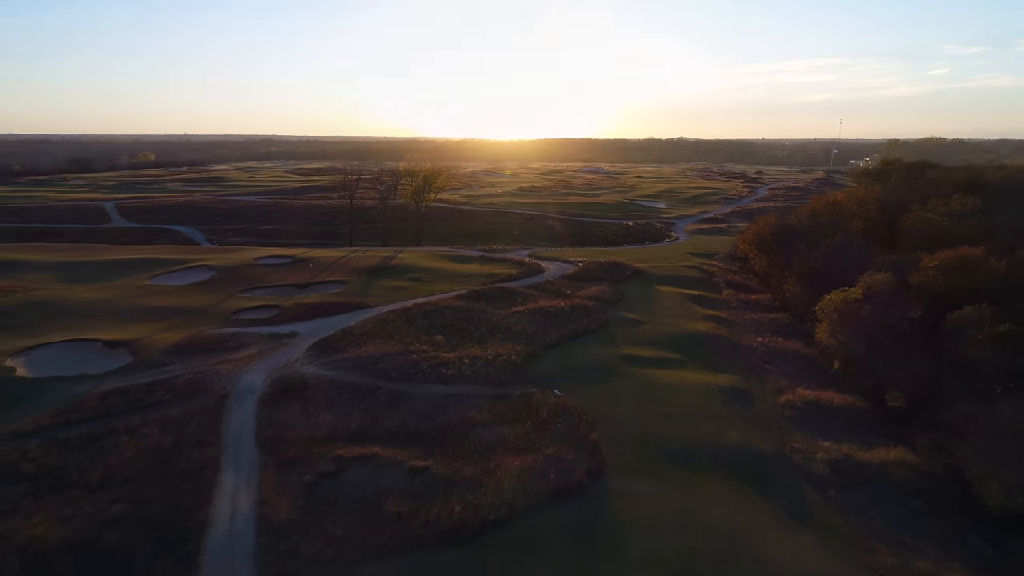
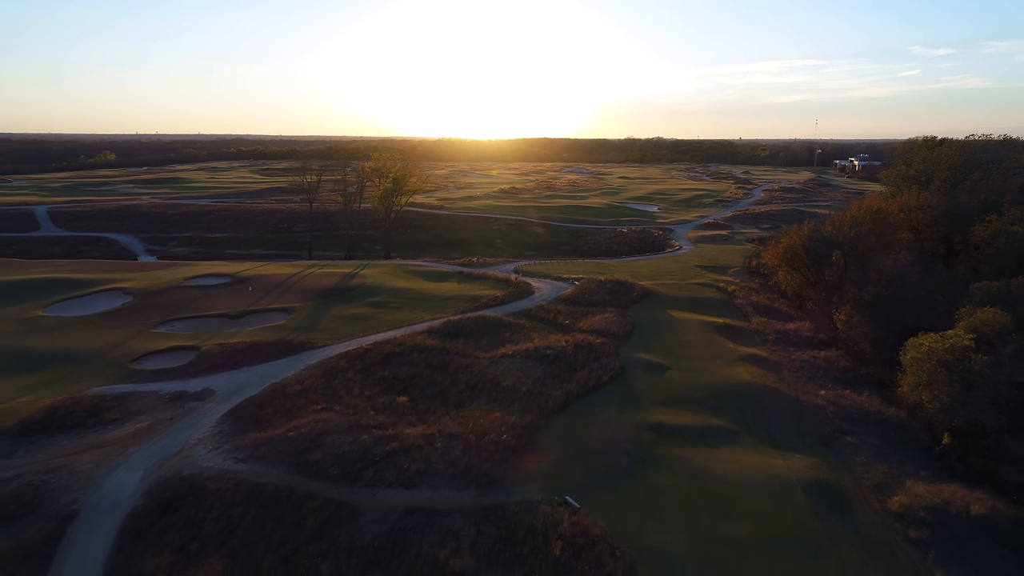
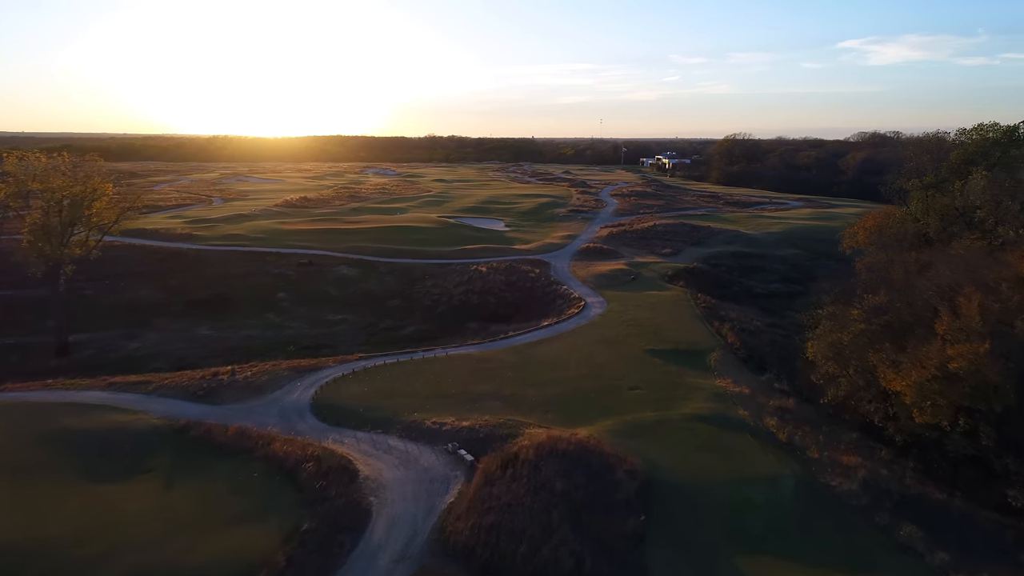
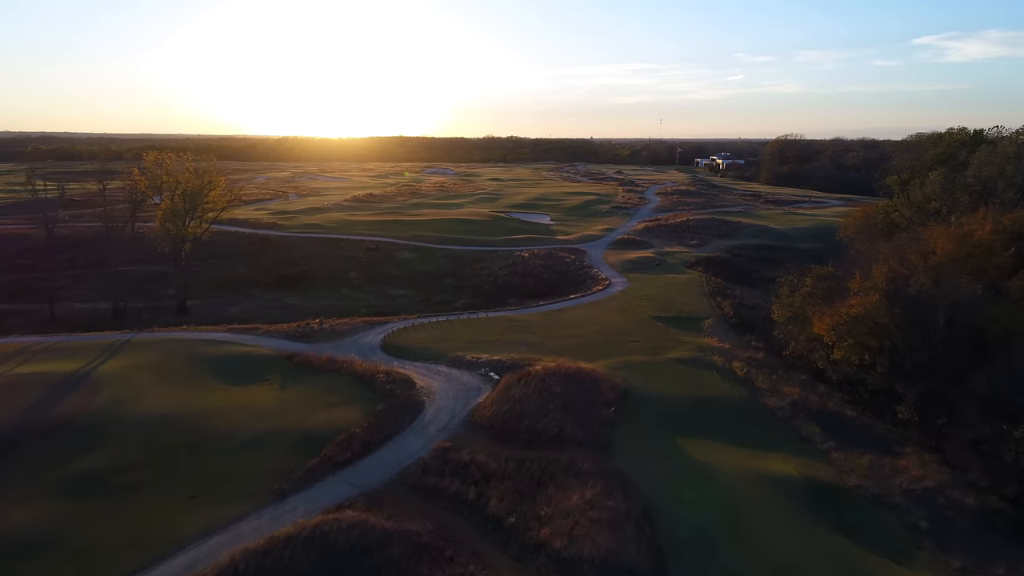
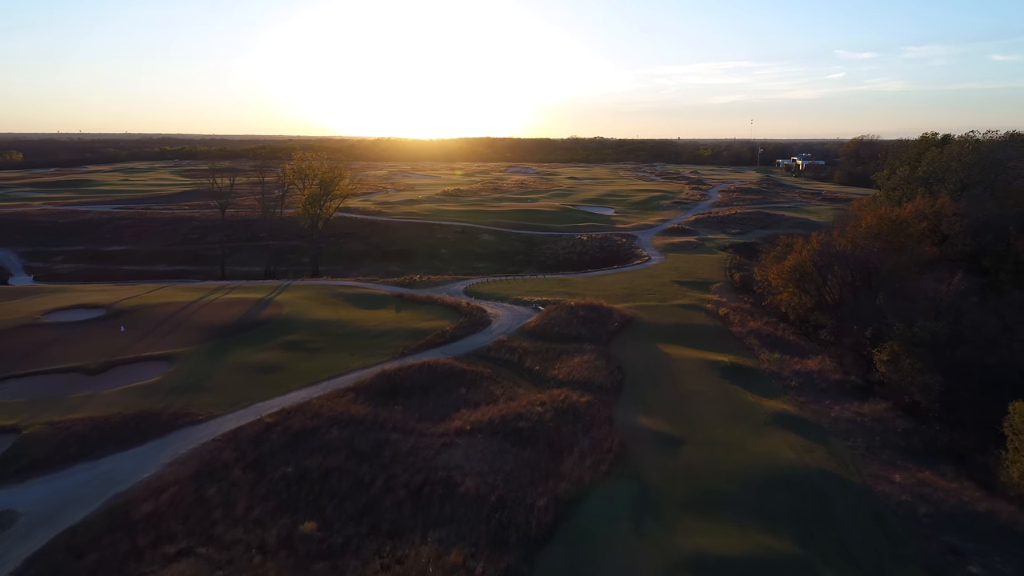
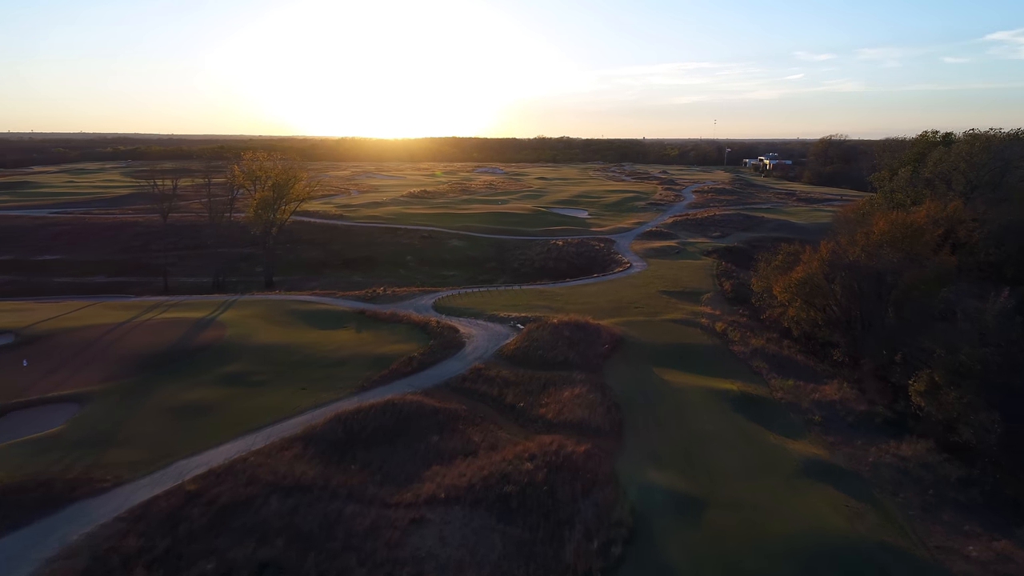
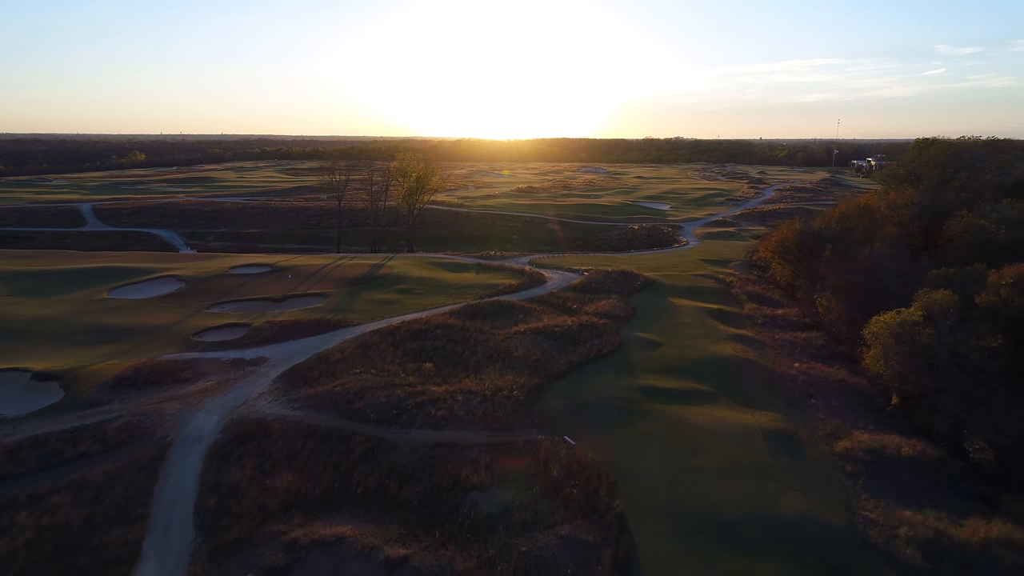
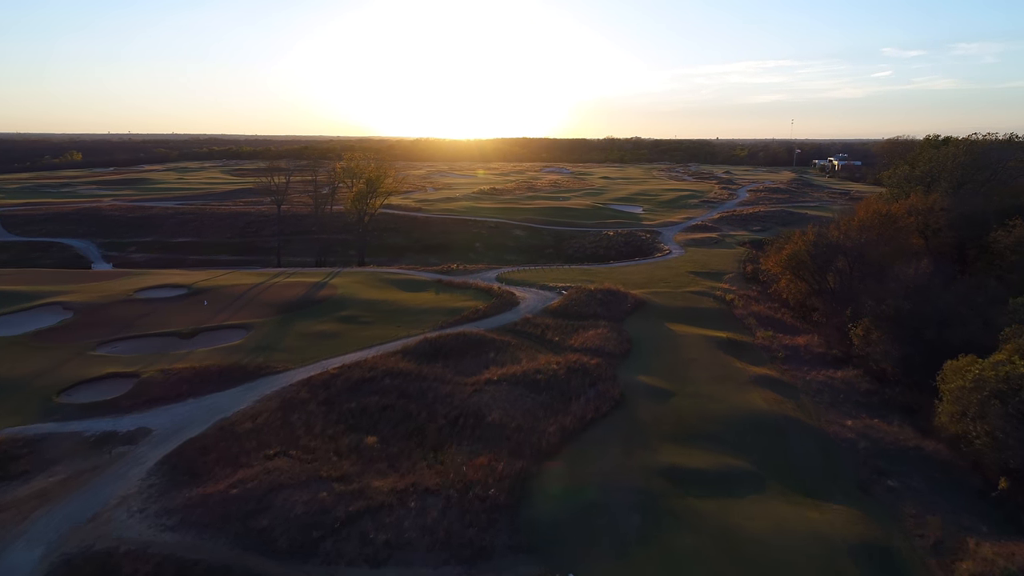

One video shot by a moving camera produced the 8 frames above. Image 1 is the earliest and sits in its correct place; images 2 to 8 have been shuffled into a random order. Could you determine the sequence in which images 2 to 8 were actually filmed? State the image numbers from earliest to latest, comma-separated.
7, 2, 8, 5, 6, 4, 3
